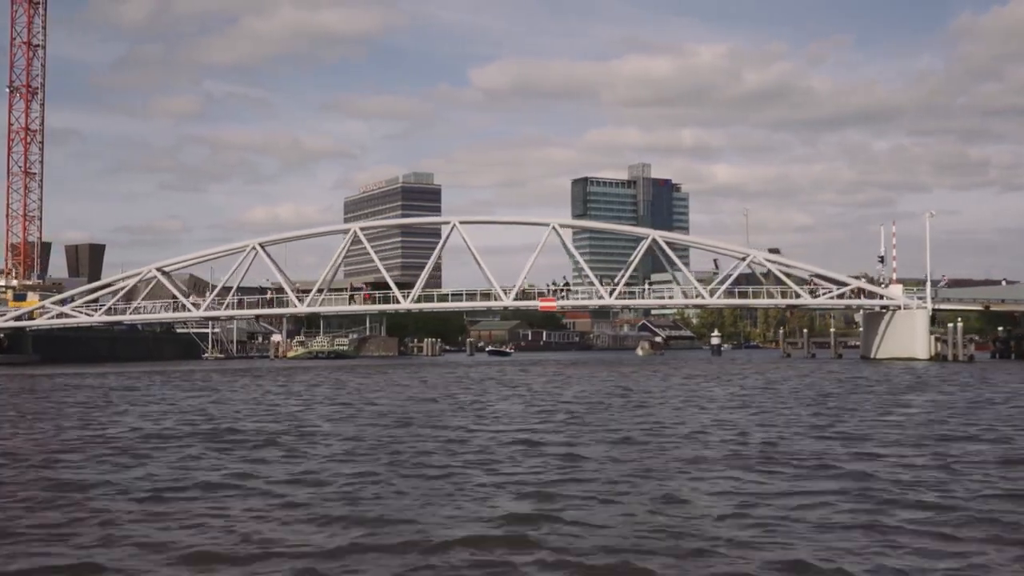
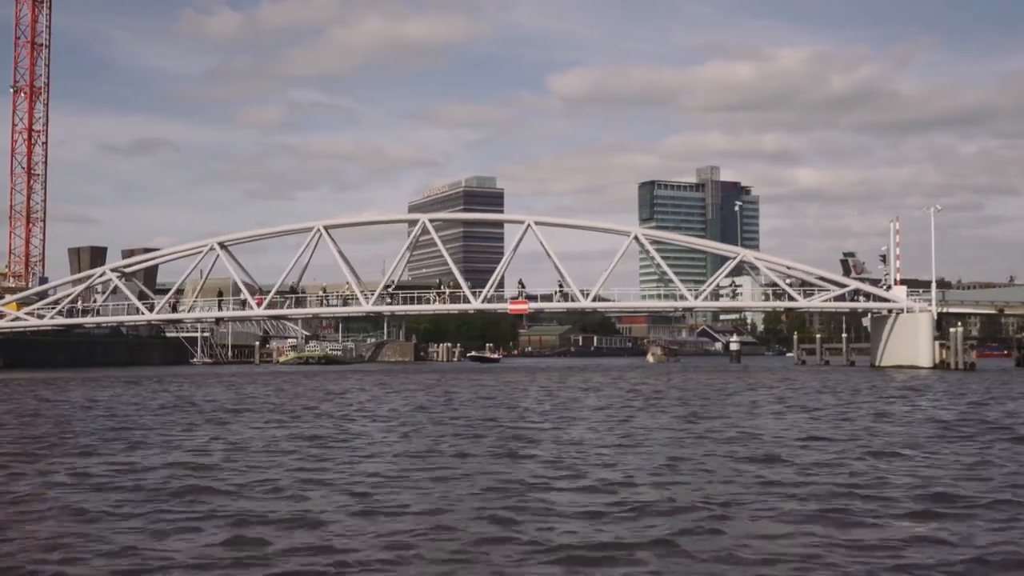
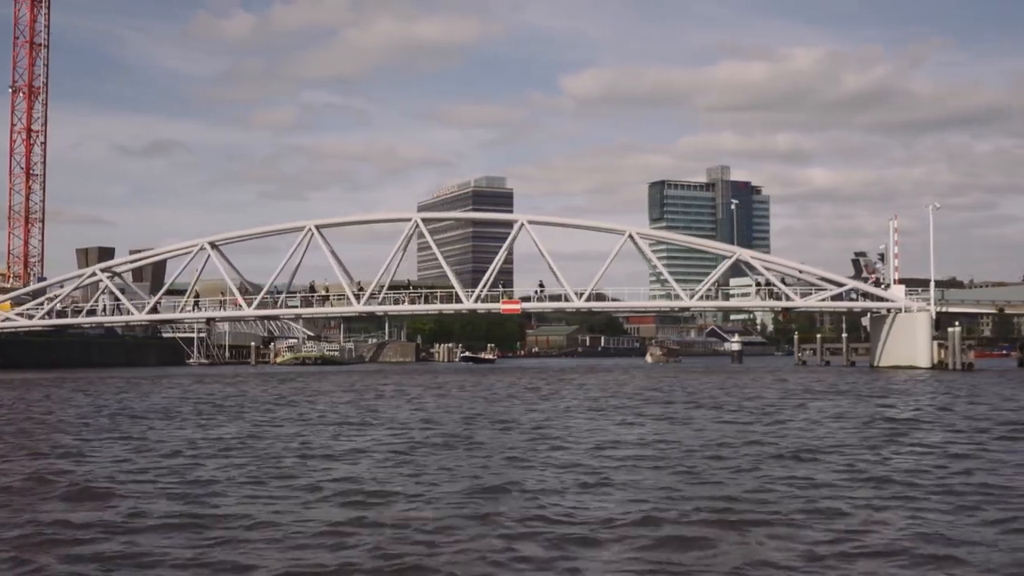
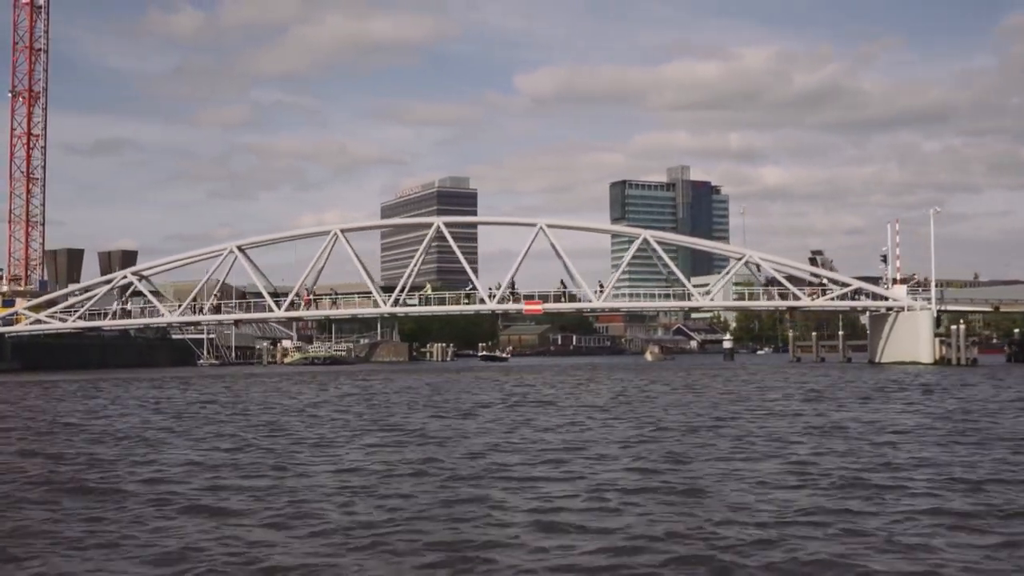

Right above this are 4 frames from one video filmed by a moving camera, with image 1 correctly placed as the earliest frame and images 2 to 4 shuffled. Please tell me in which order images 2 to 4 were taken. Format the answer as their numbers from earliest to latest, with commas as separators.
4, 2, 3
